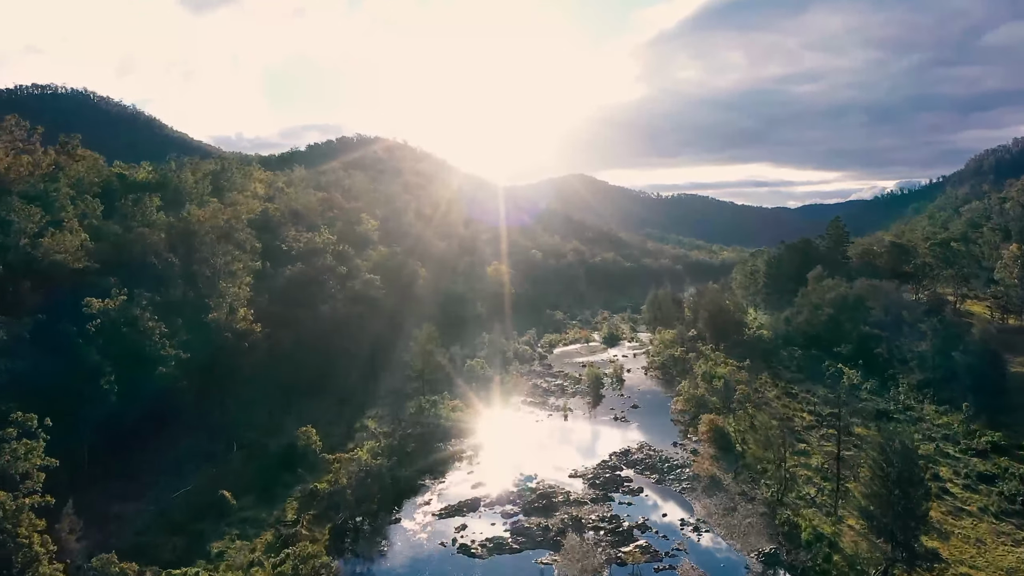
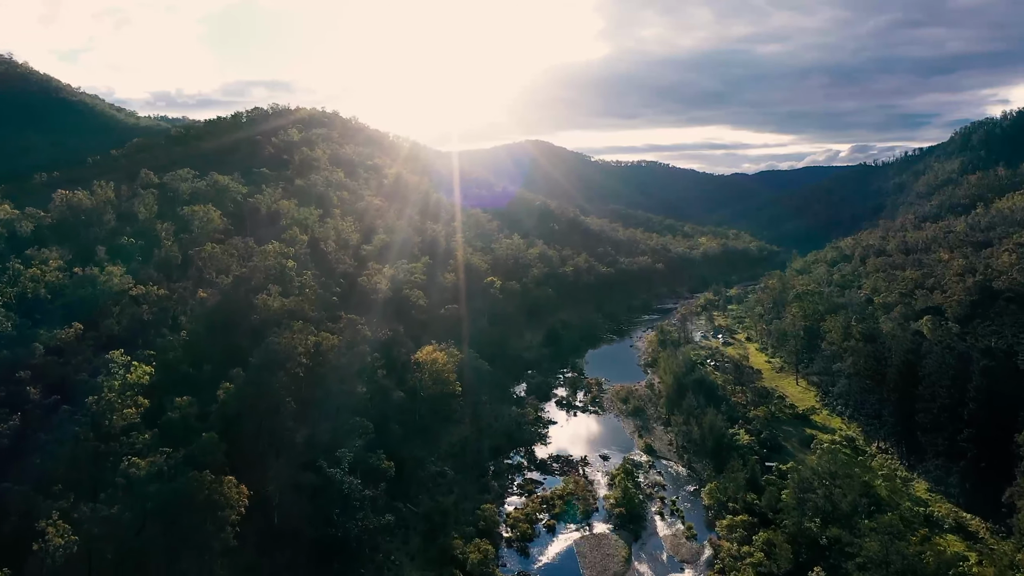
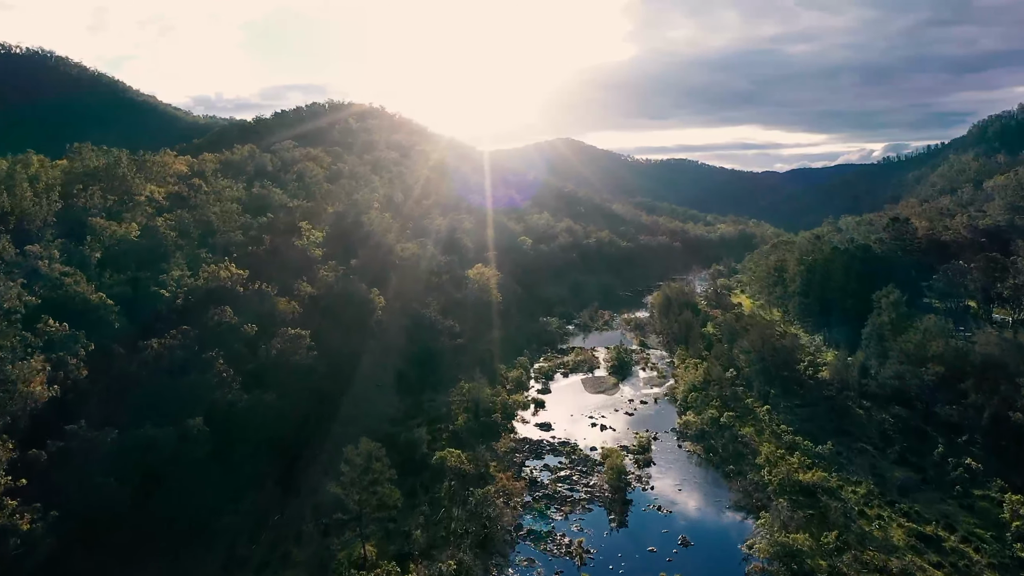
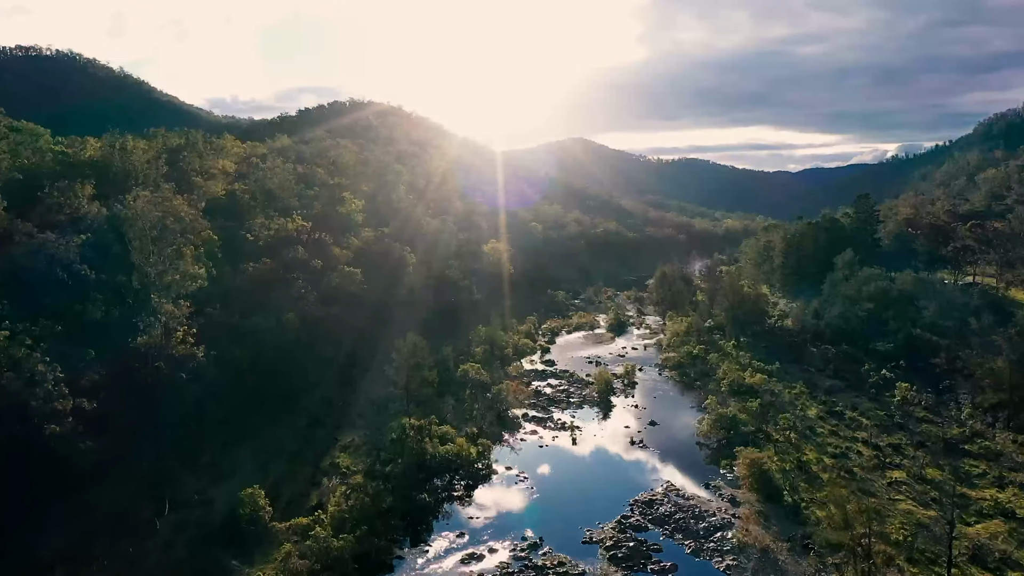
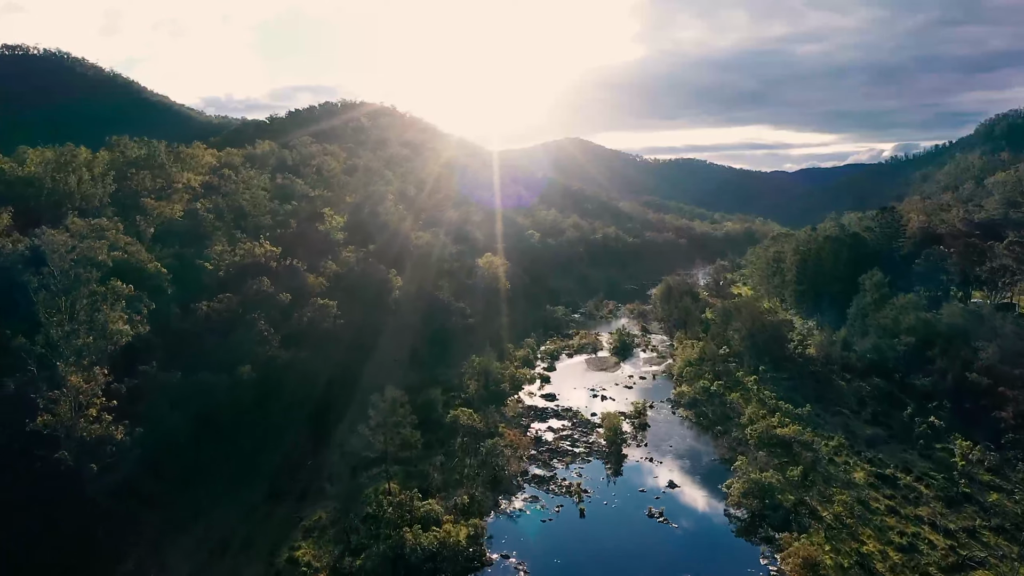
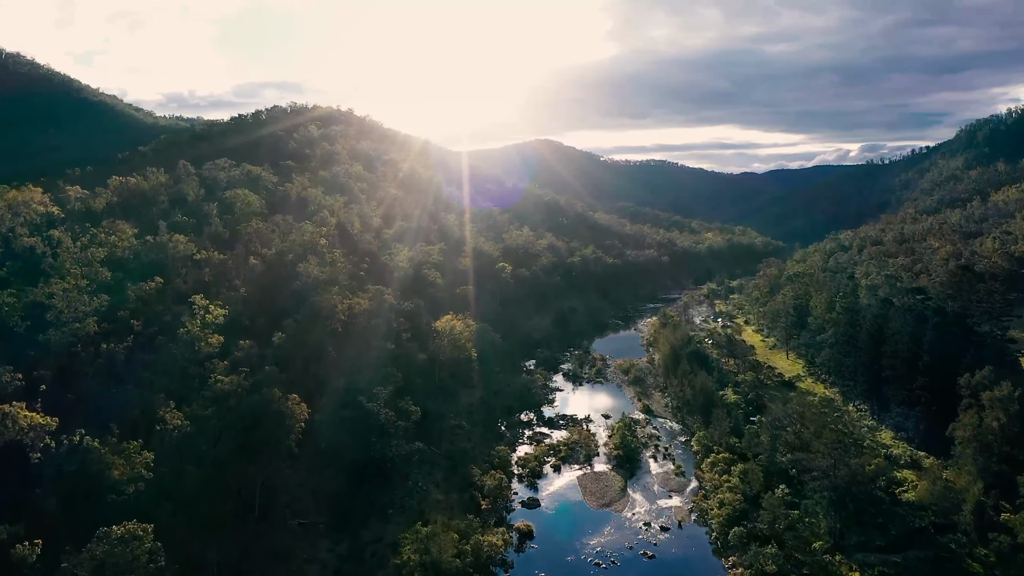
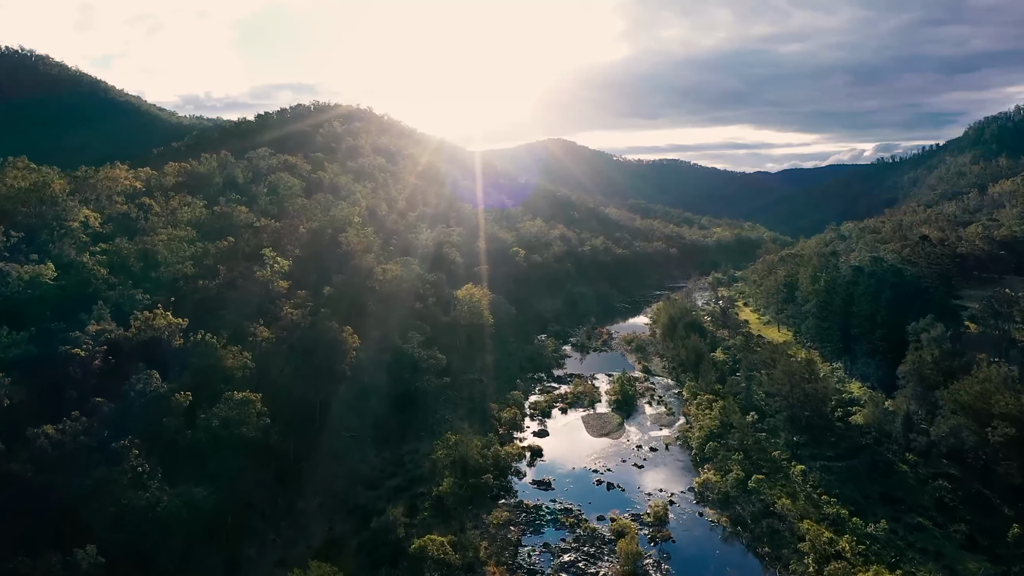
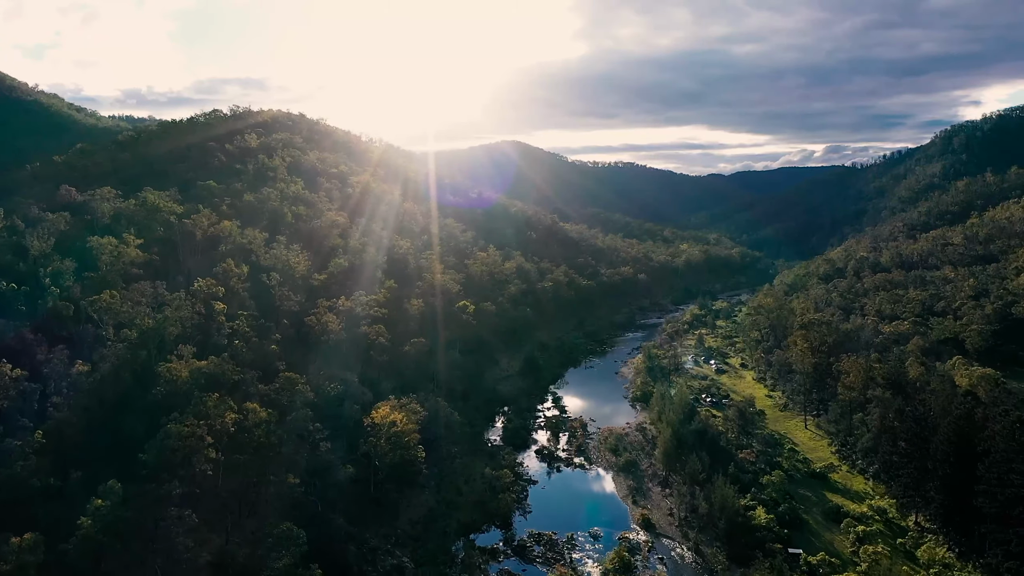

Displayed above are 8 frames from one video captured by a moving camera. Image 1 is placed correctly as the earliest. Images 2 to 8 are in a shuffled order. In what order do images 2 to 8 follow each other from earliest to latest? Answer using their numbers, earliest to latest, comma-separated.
4, 5, 3, 7, 6, 2, 8
